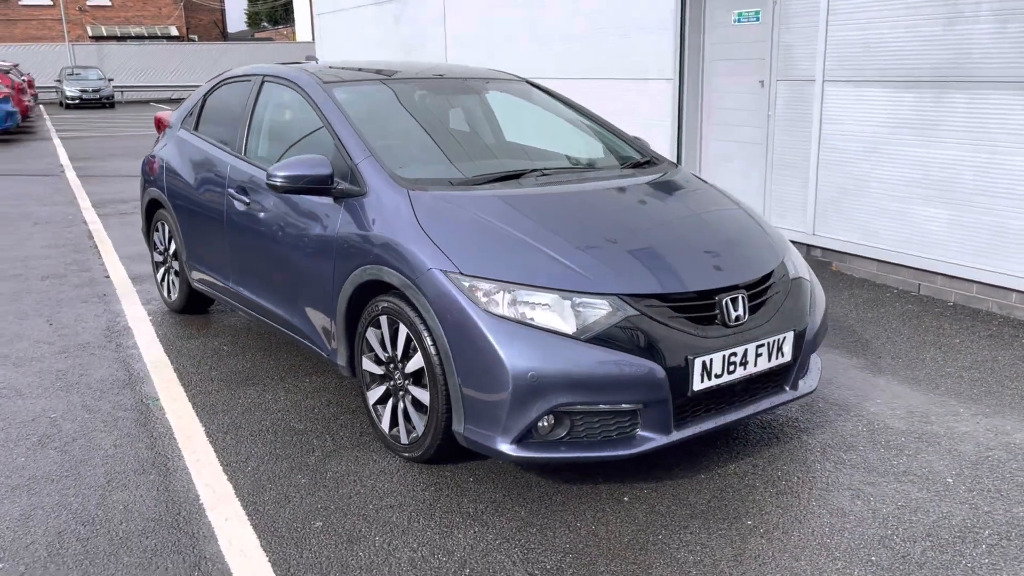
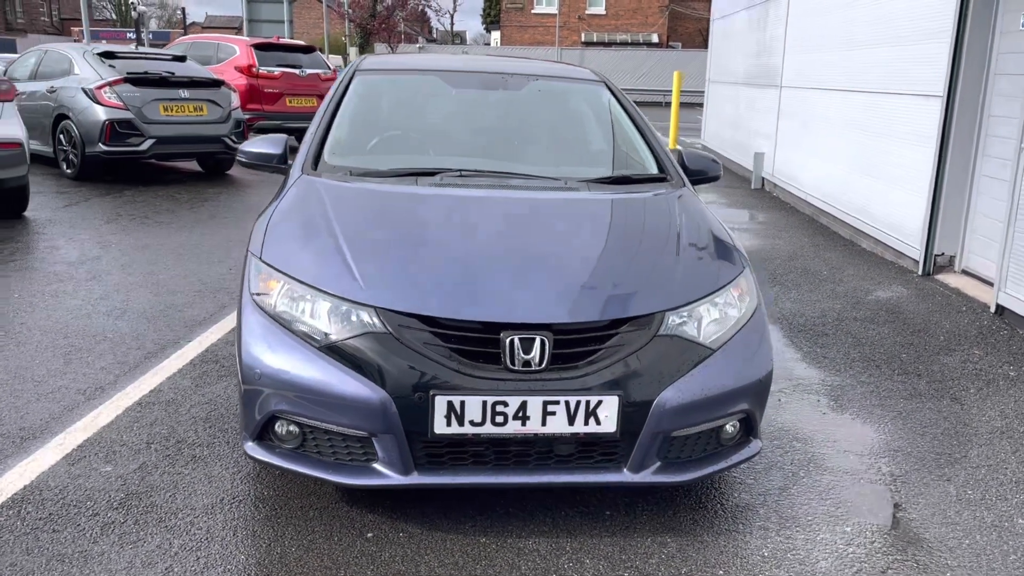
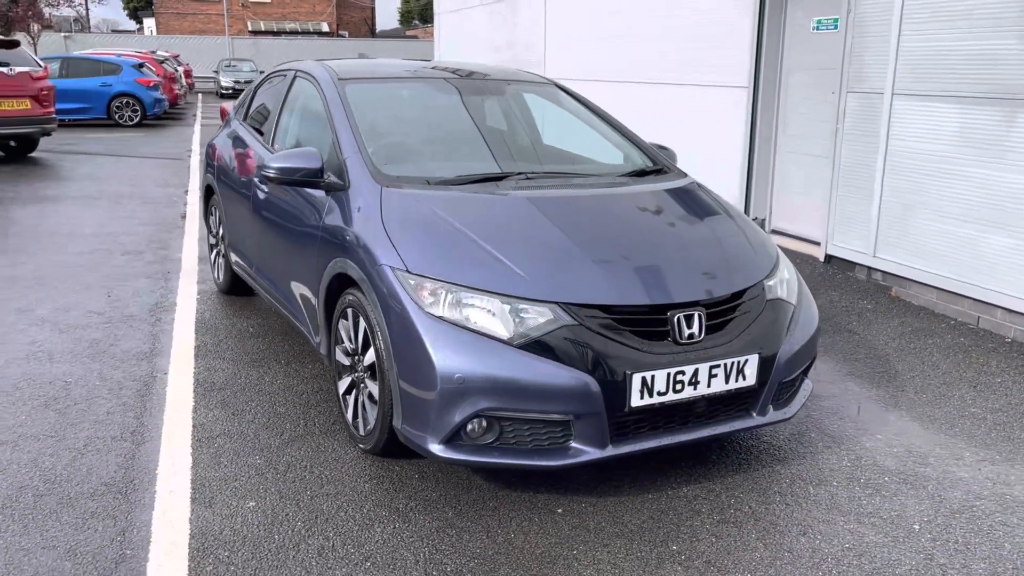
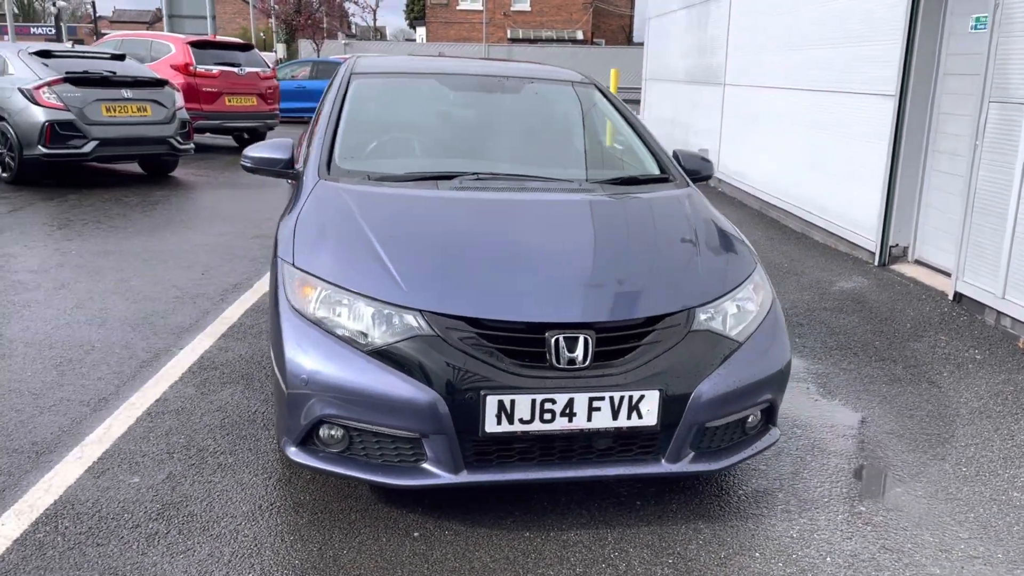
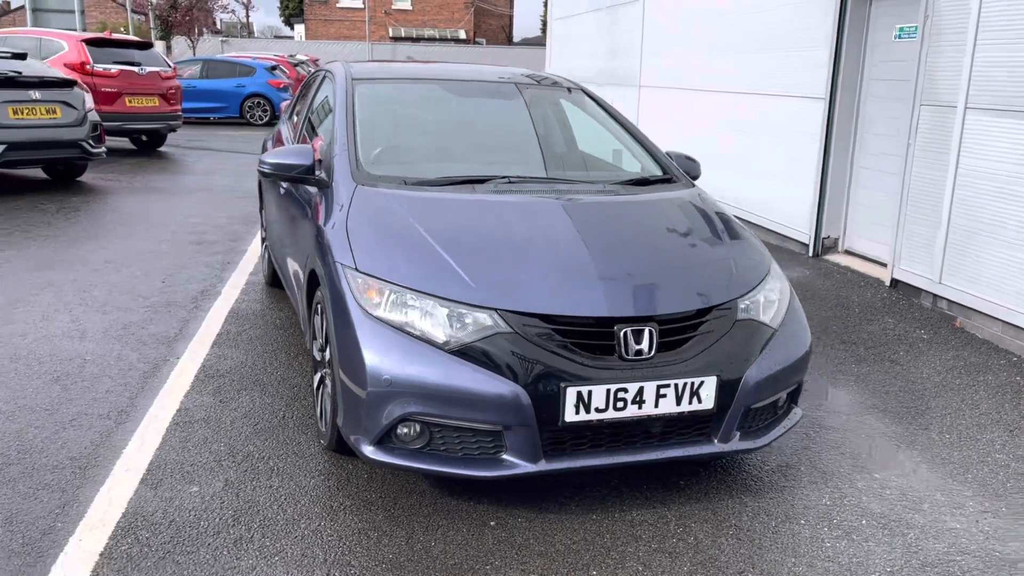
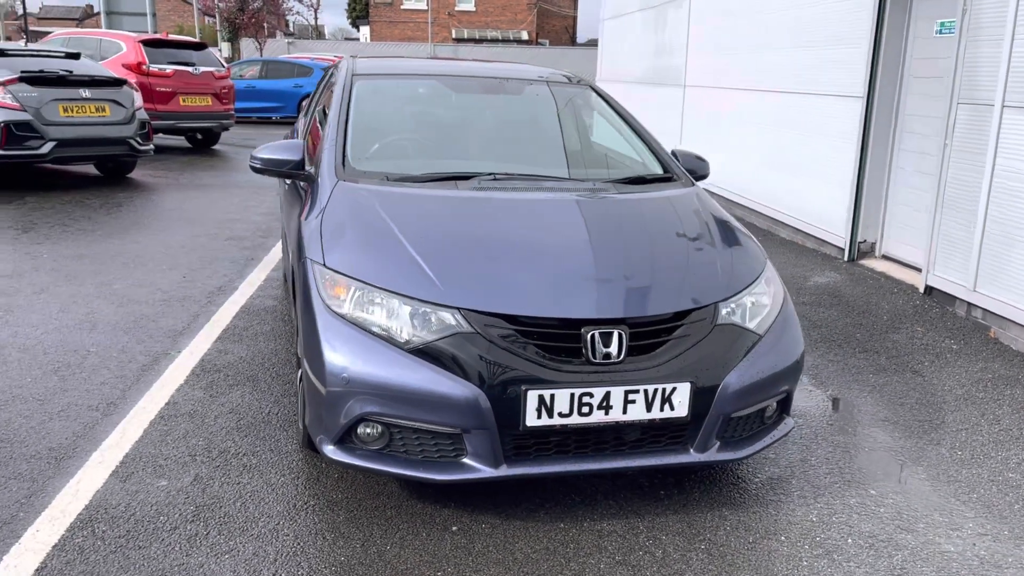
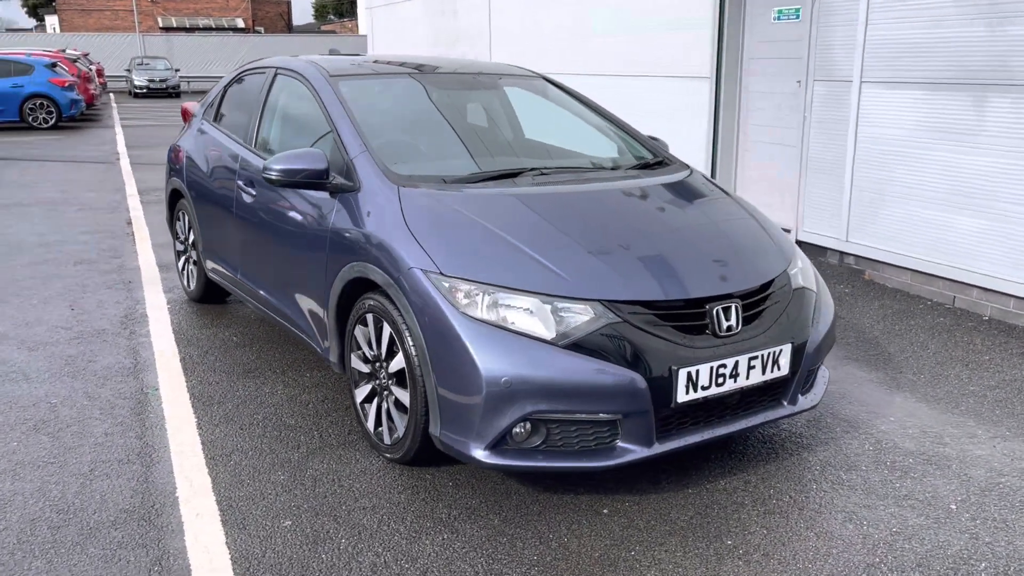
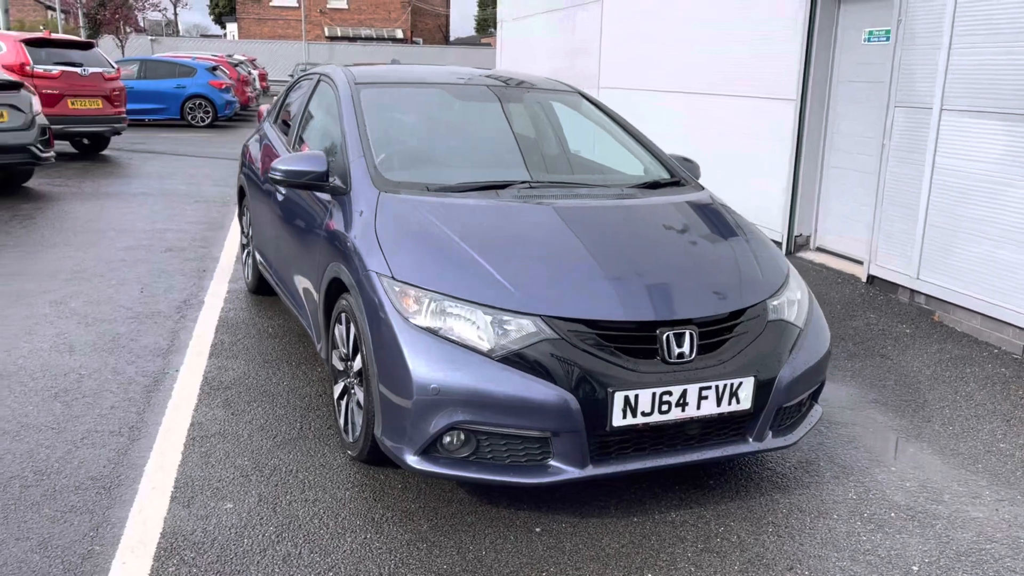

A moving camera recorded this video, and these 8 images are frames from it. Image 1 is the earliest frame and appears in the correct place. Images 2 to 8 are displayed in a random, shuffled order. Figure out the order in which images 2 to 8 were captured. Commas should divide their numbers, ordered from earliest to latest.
7, 3, 8, 5, 6, 4, 2
